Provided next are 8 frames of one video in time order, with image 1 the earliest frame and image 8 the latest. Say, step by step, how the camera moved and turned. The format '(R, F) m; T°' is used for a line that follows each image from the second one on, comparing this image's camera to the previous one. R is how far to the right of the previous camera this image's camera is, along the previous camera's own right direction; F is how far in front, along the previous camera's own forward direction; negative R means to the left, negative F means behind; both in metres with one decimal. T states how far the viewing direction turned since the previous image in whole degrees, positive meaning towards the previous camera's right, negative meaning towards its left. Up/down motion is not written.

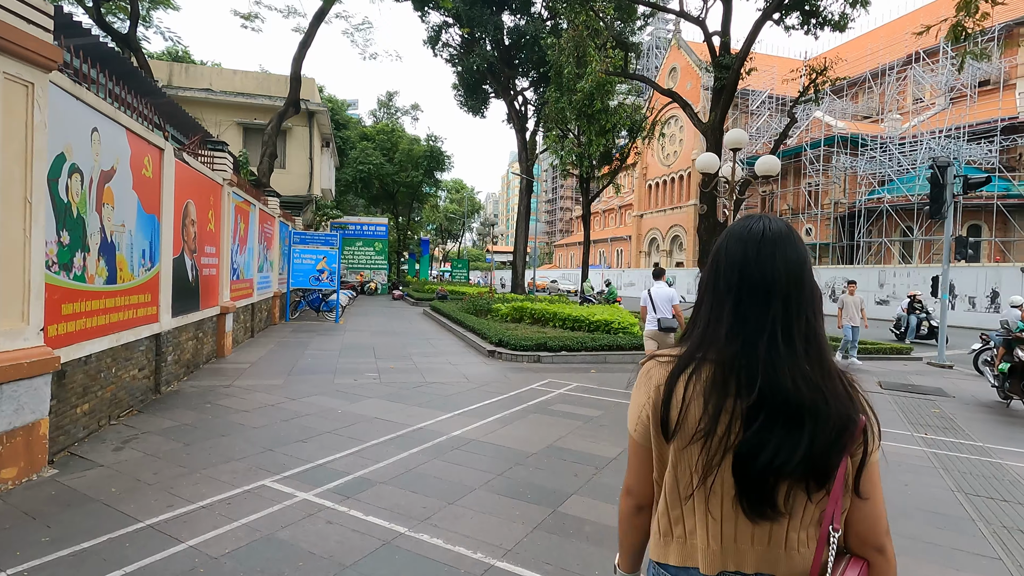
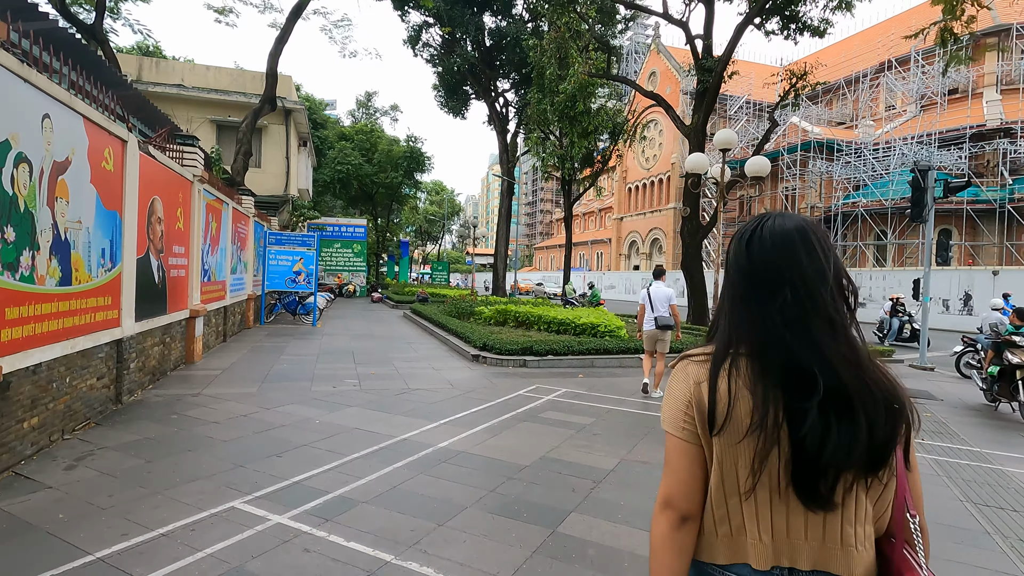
(-0.1, +0.3) m; +2°
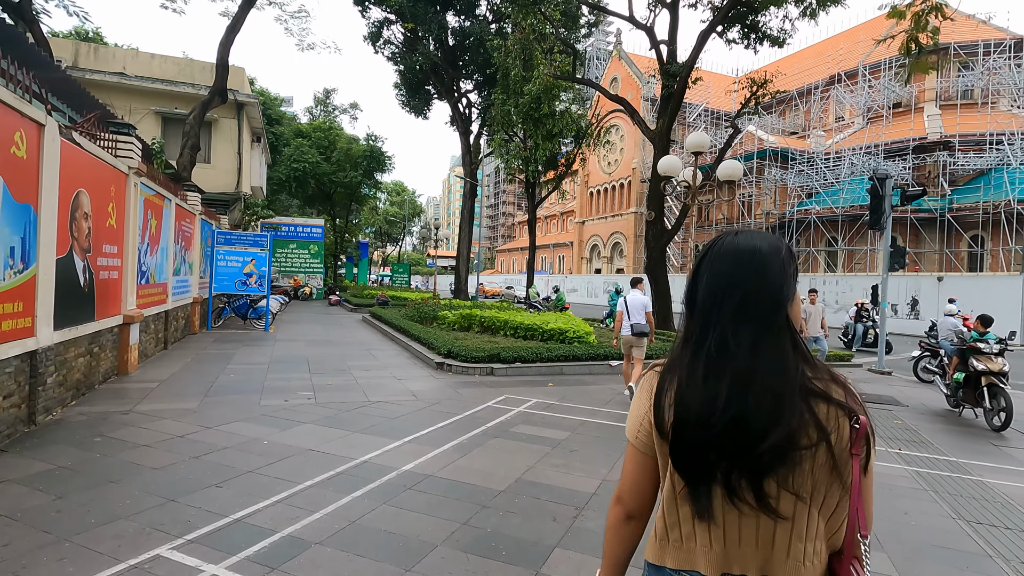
(-0.1, +0.4) m; +4°
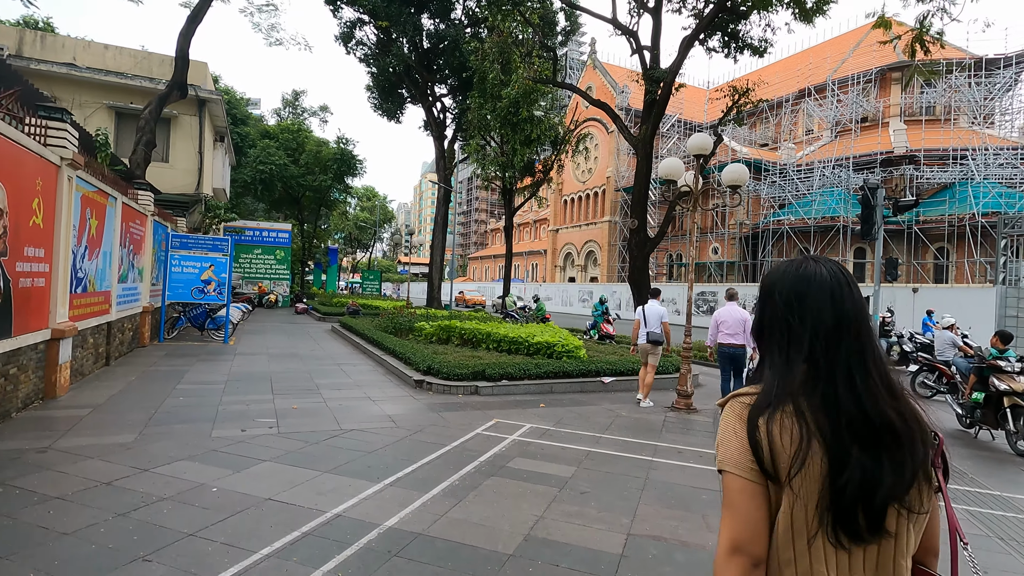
(-0.2, +0.7) m; +3°
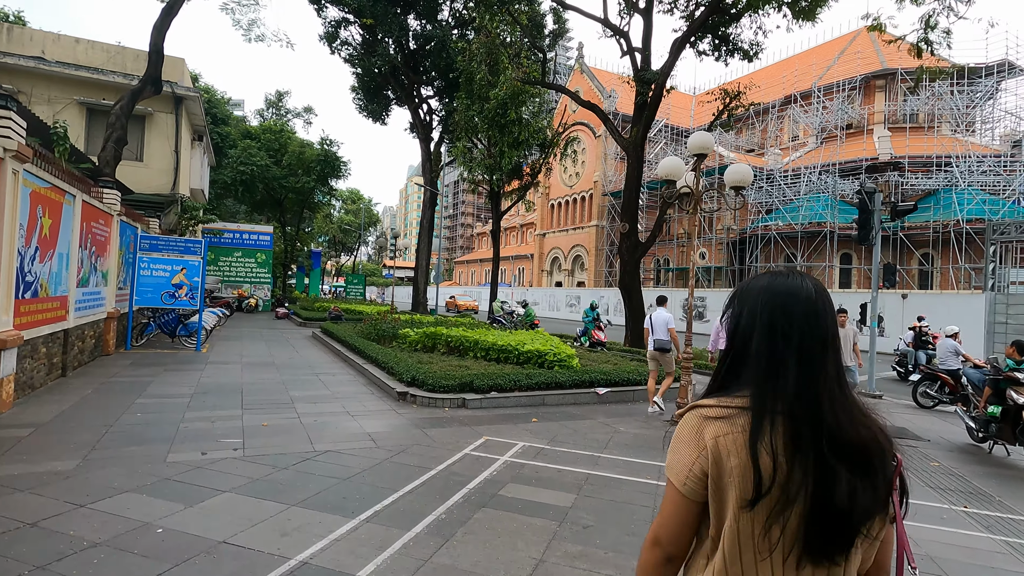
(-0.1, +0.5) m; +2°
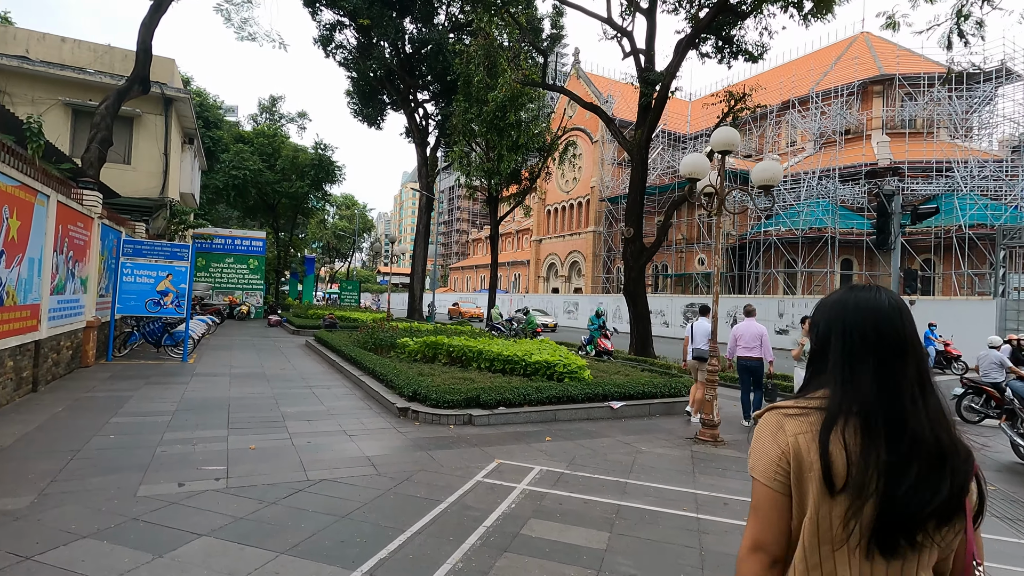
(-0.2, +0.5) m; +1°
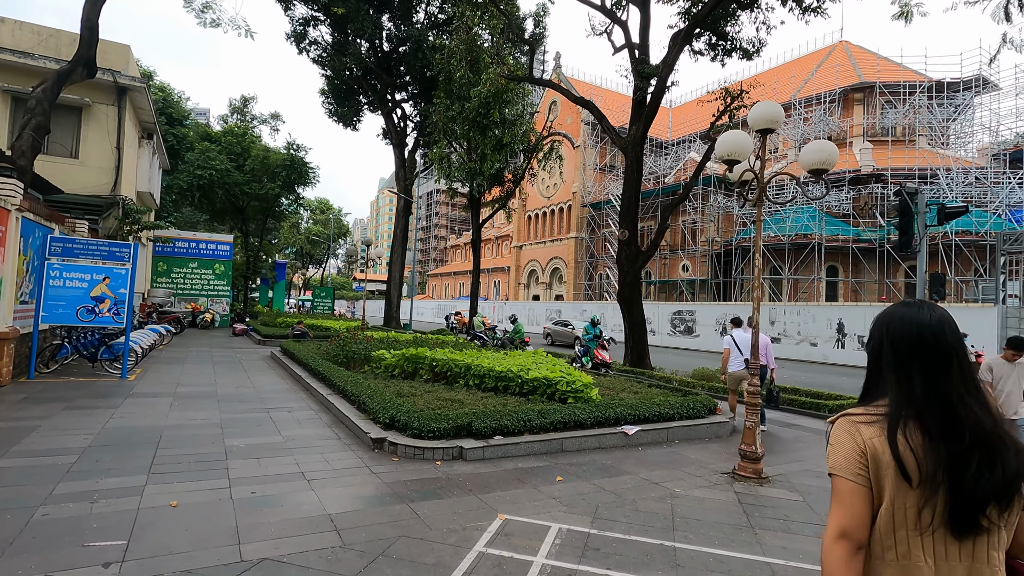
(-0.2, +1.2) m; +2°
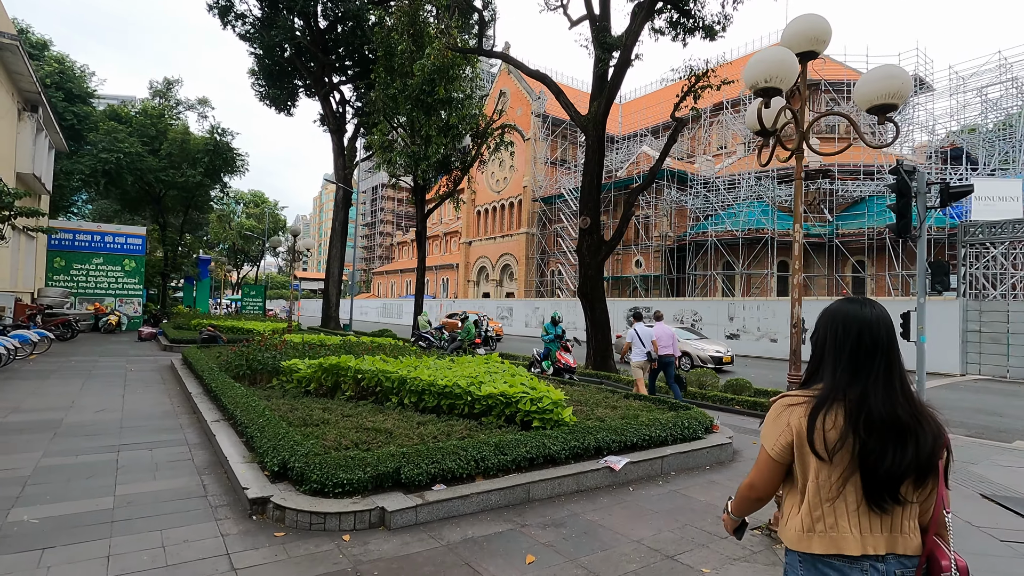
(0.0, +1.7) m; +5°
